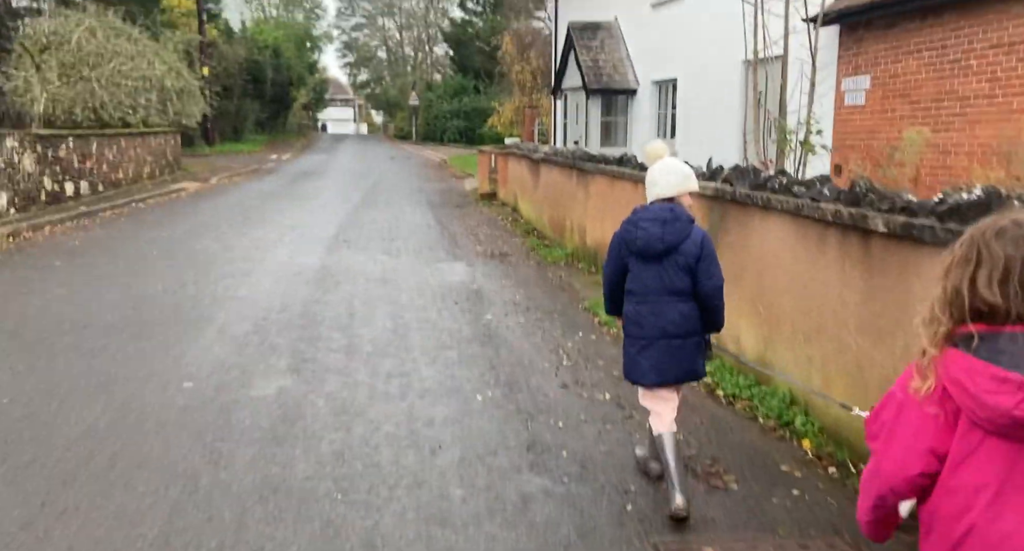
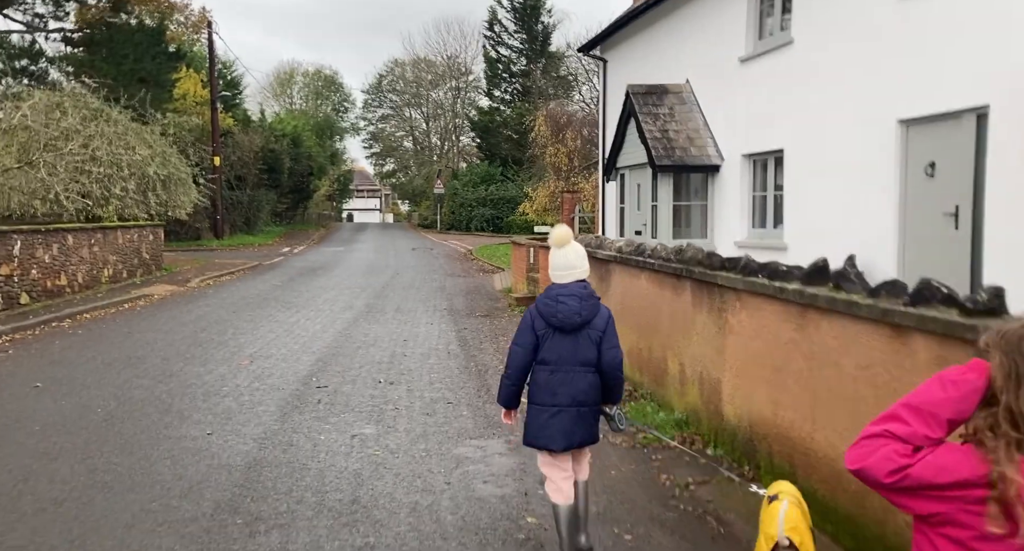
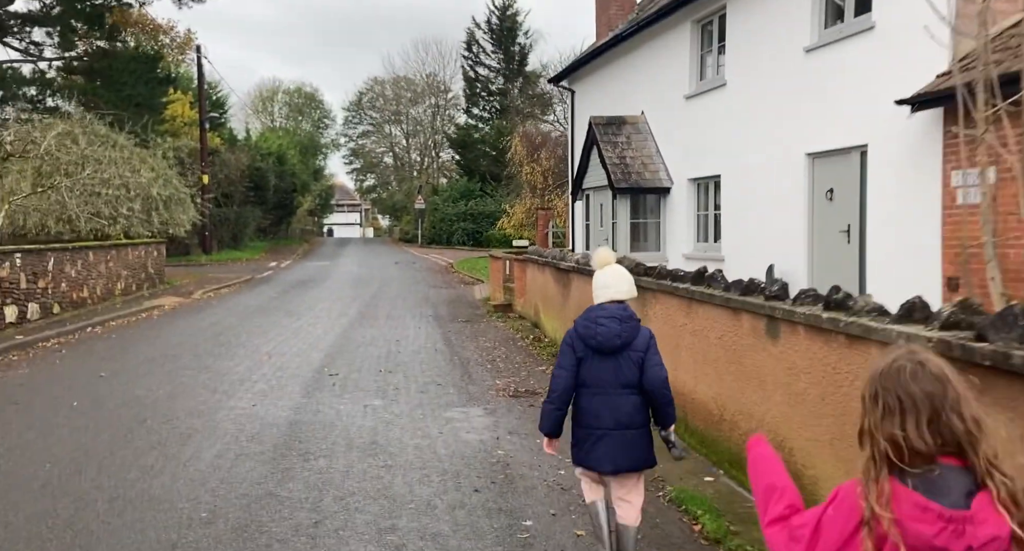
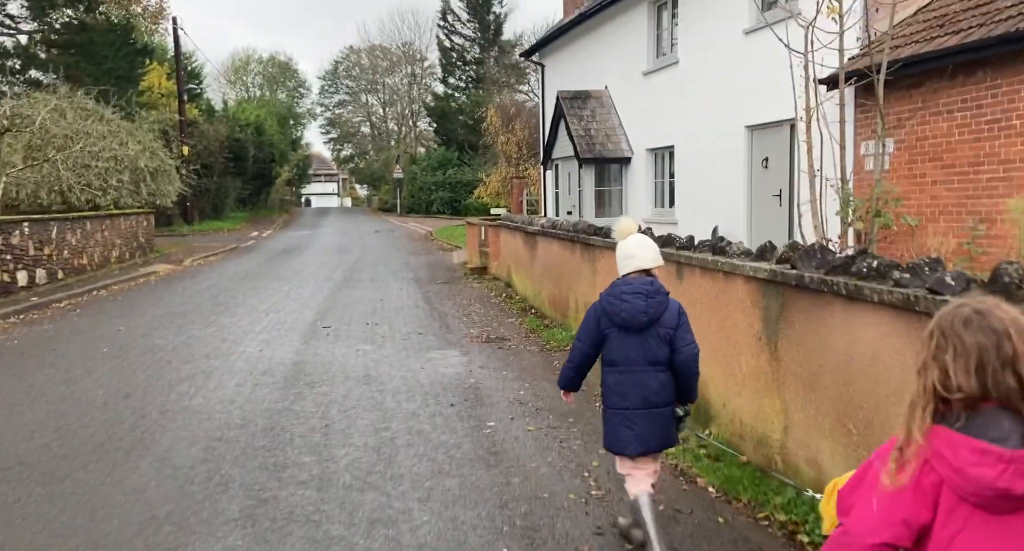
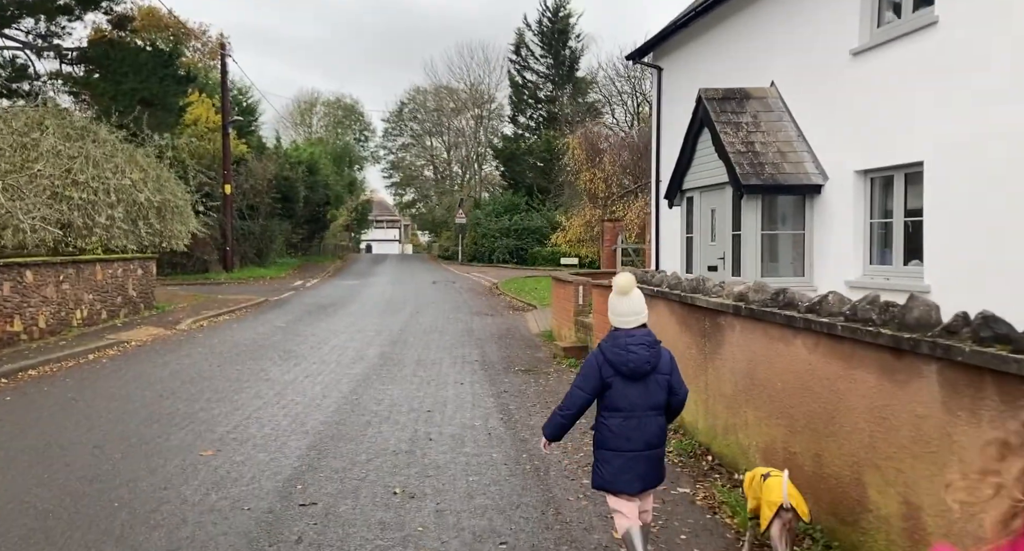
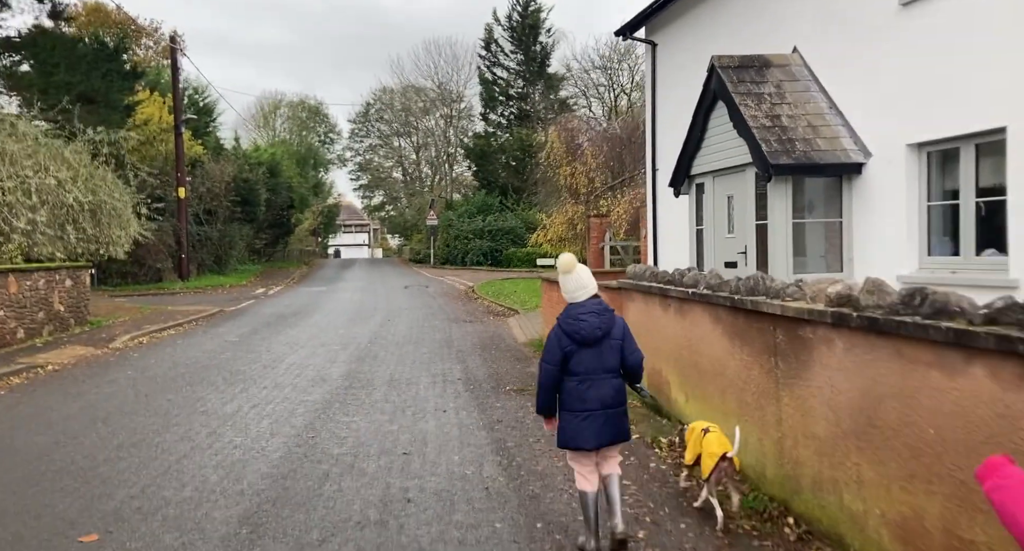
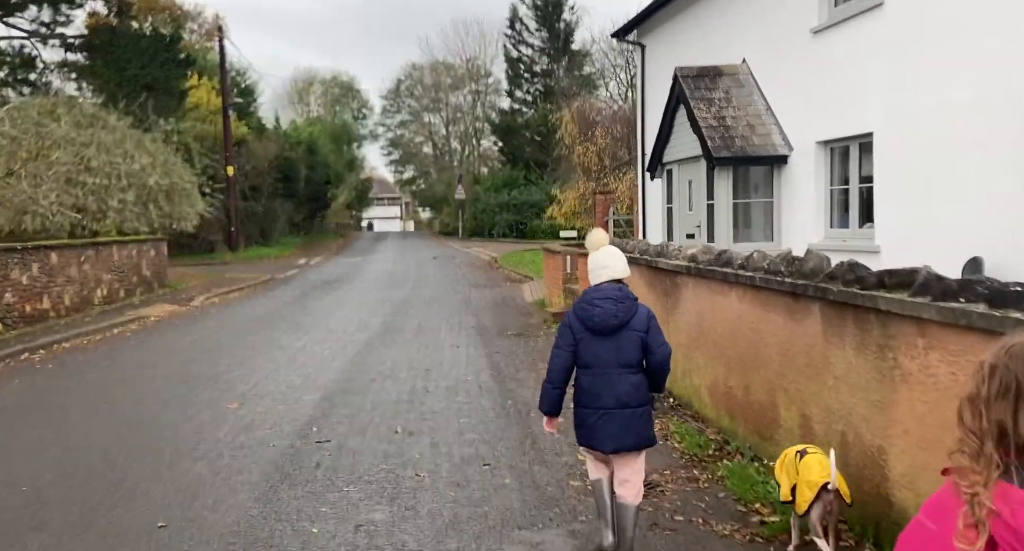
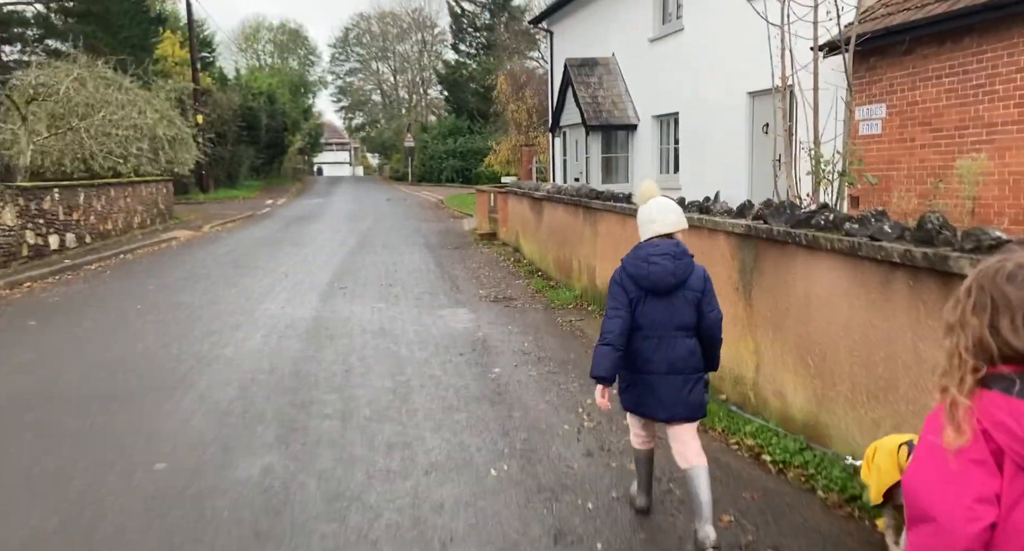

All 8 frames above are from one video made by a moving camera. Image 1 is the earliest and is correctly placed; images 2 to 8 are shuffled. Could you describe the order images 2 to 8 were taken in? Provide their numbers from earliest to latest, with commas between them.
8, 4, 3, 2, 7, 5, 6
